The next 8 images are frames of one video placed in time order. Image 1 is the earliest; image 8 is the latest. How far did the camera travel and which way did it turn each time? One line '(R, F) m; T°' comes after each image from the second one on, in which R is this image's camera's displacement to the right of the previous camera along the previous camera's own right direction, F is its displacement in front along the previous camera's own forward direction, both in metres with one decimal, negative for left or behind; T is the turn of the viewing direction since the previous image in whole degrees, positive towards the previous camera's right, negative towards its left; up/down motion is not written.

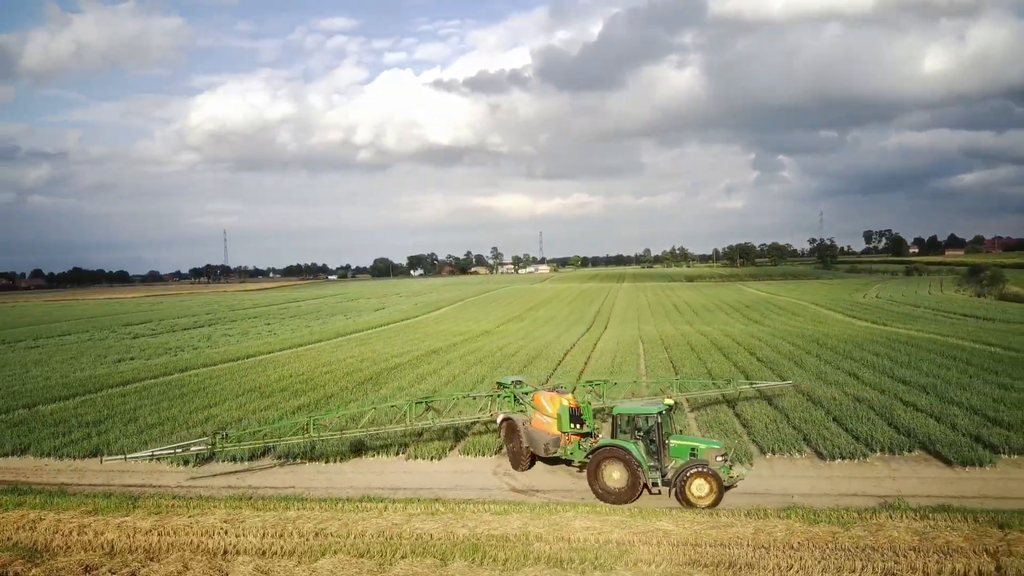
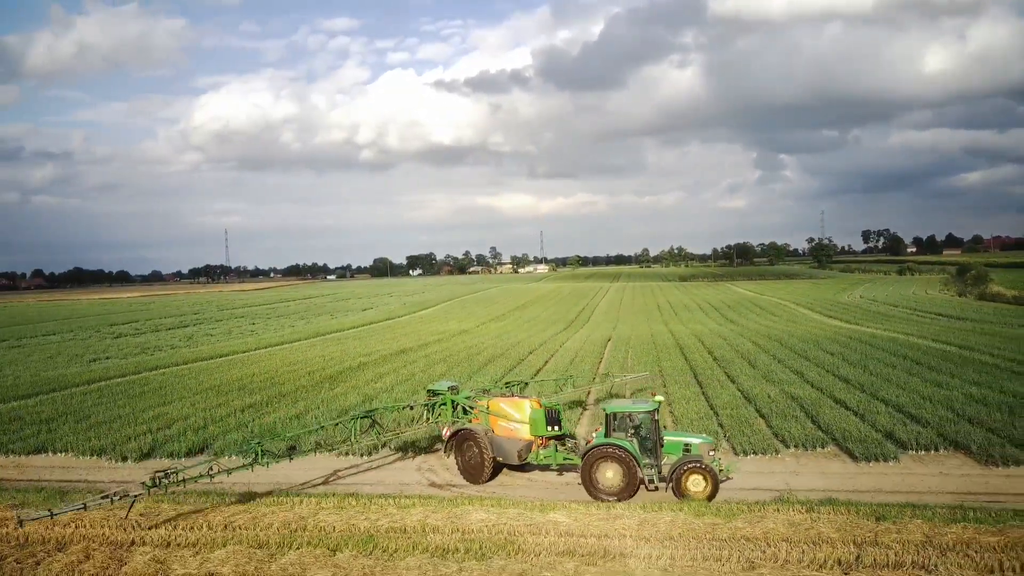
(+2.0, -0.4) m; 0°
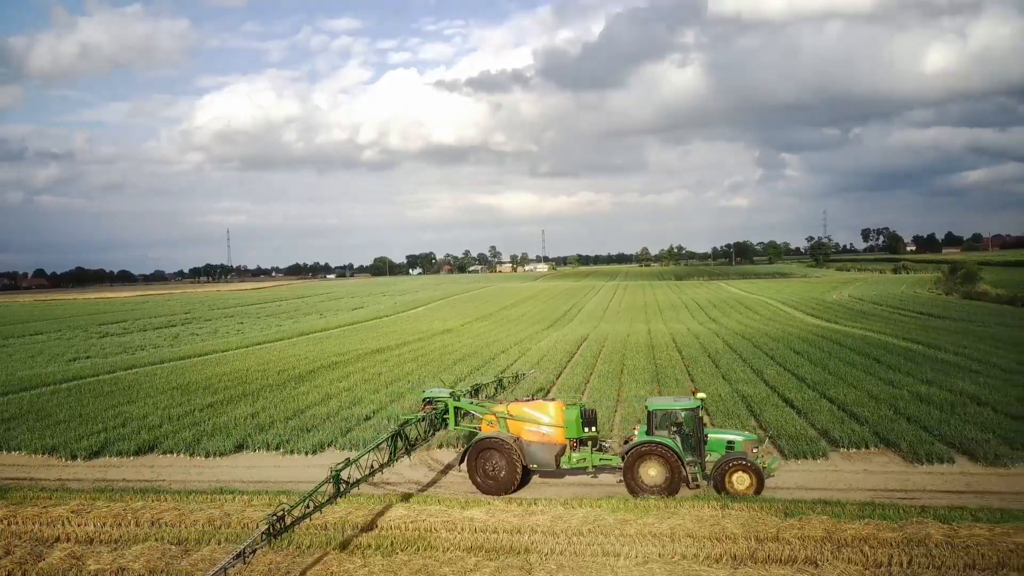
(+1.7, -0.2) m; 0°
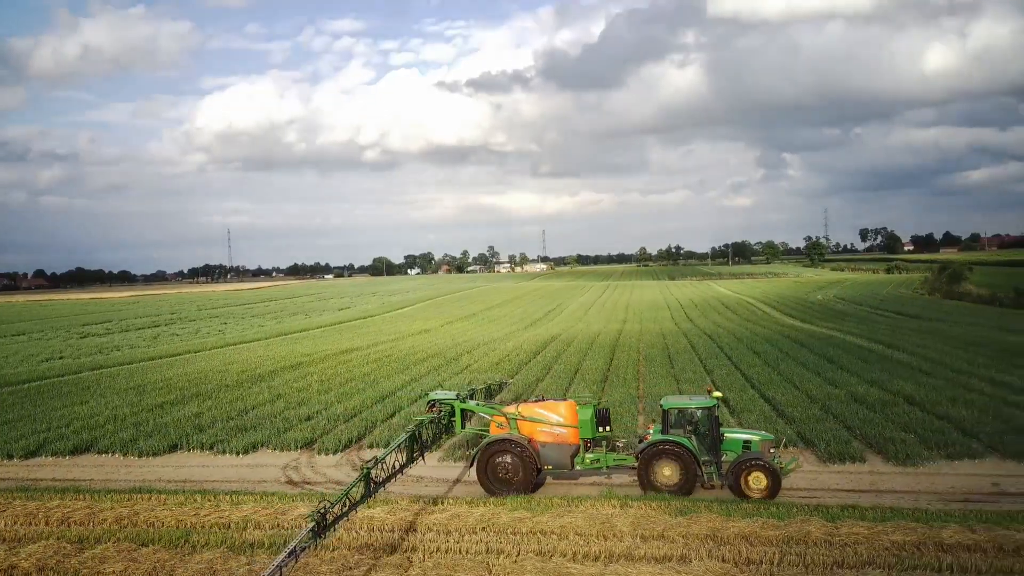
(+2.0, -0.2) m; 0°
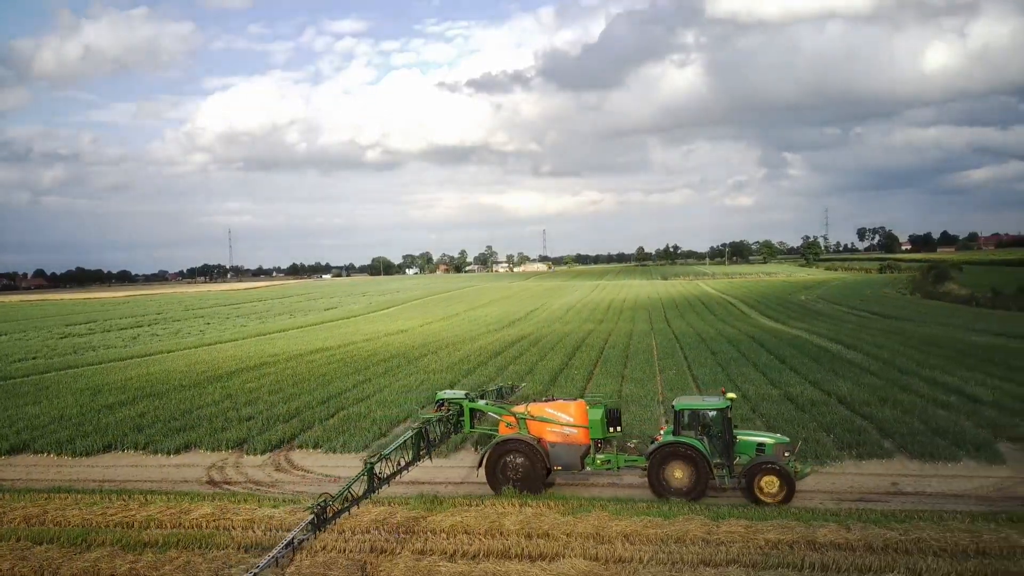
(+2.1, -0.2) m; 0°
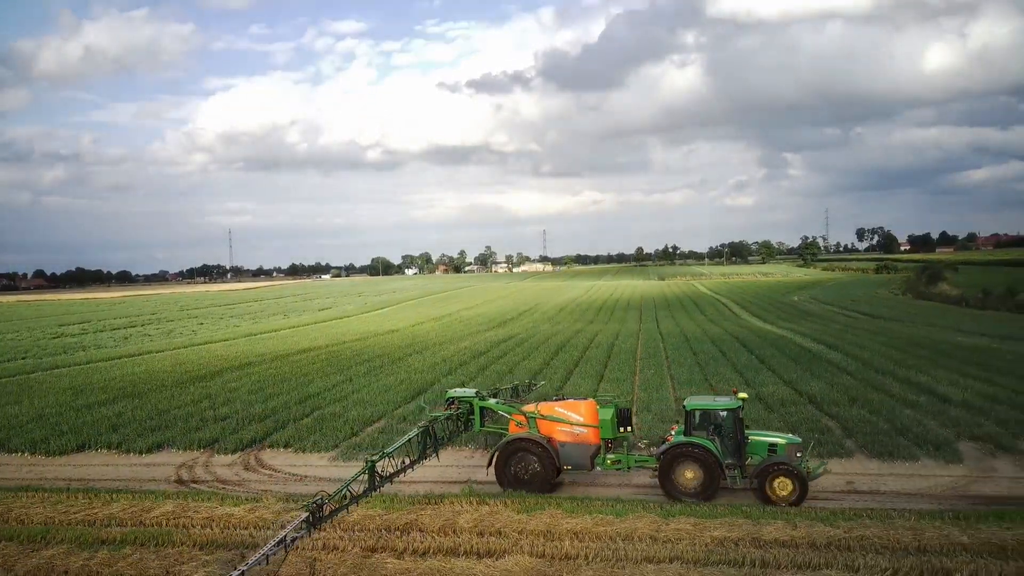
(-0.4, +1.2) m; 0°
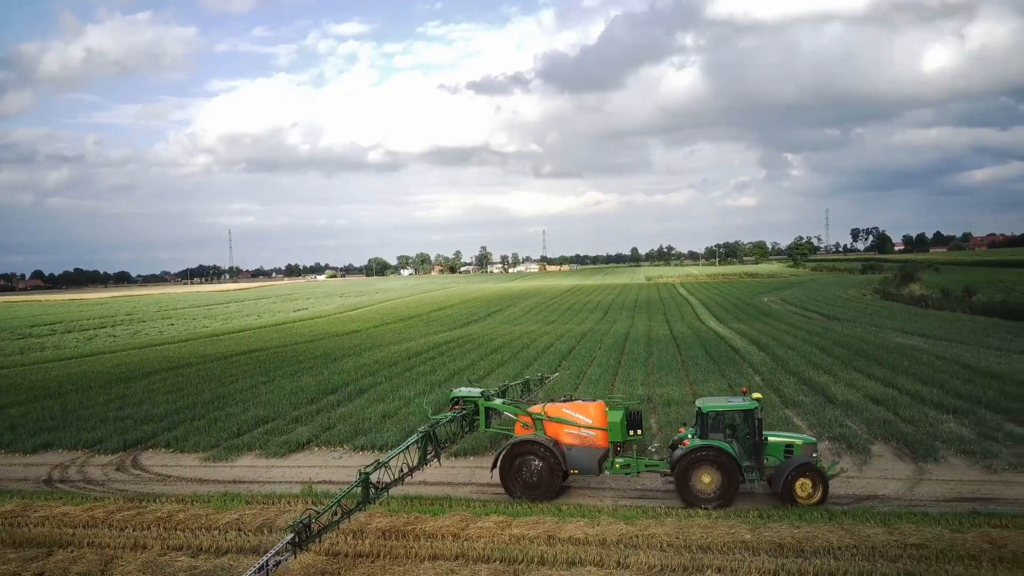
(+2.0, -0.1) m; 0°
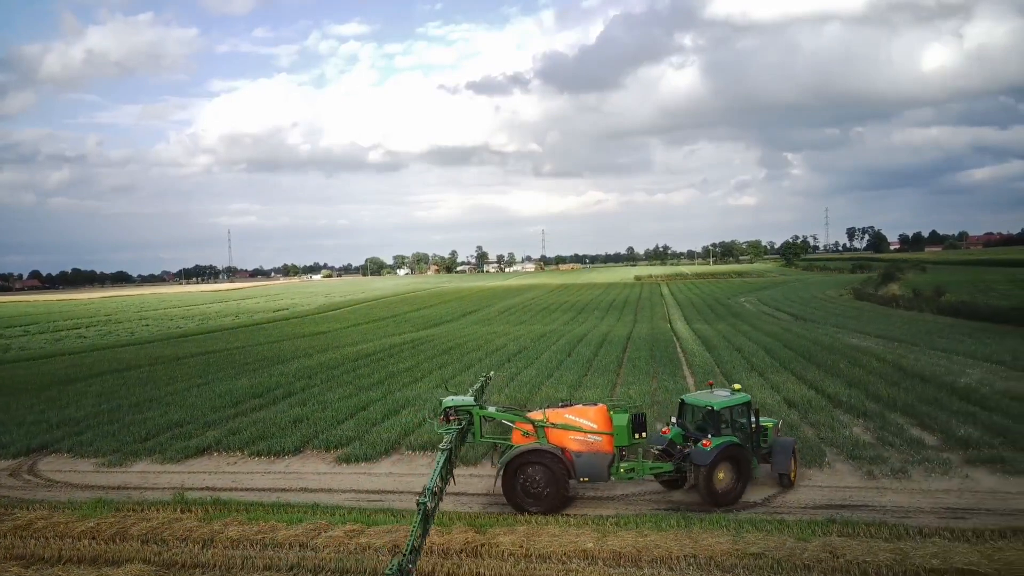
(+1.5, +0.1) m; 0°
